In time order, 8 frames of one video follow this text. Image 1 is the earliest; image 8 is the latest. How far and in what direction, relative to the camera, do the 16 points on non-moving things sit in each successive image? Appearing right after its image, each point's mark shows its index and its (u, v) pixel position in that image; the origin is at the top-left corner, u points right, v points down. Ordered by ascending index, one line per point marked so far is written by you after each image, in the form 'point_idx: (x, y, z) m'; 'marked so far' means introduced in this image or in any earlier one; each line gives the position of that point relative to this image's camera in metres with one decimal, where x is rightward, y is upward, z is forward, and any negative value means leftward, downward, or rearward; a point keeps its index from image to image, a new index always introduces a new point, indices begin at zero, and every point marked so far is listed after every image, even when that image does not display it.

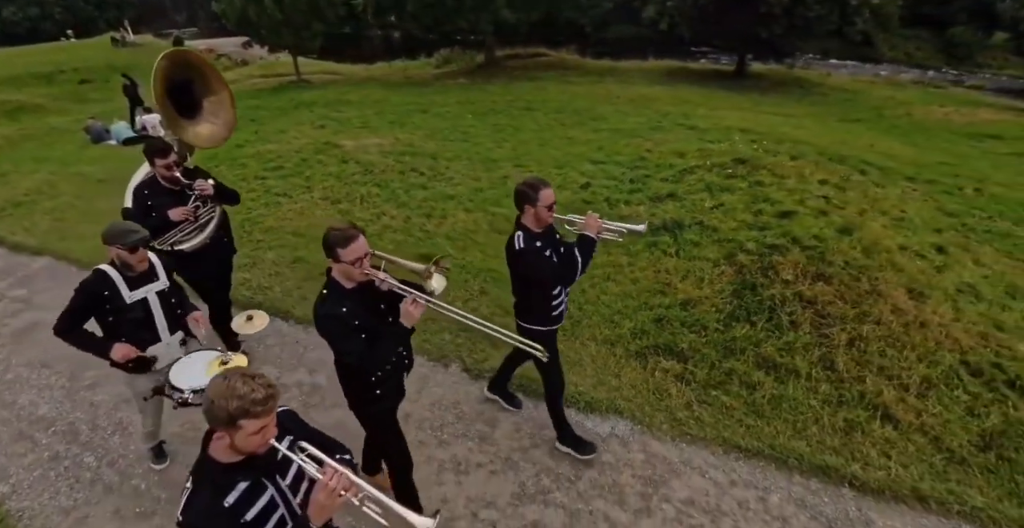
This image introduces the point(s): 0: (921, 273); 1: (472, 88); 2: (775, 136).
0: (+5.0, -0.1, +5.8) m
1: (-1.5, +6.7, +17.8) m
2: (+6.2, +3.0, +11.0) m
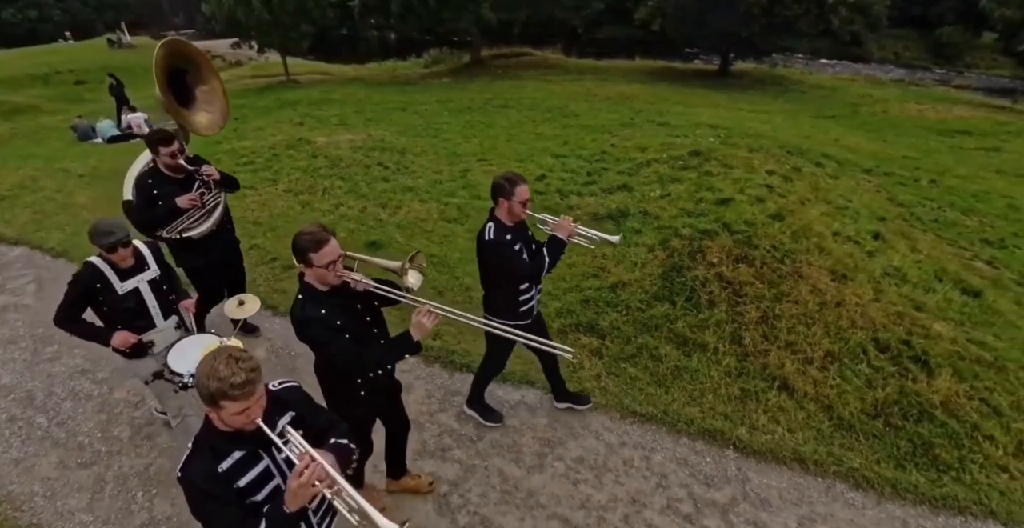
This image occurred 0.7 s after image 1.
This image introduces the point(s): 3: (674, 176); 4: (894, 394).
0: (+4.2, +0.1, +6.0) m
1: (-2.2, +6.9, +18.1) m
2: (+5.5, +3.2, +11.2) m
3: (+2.6, +1.5, +7.9) m
4: (+3.4, -1.2, +4.2) m
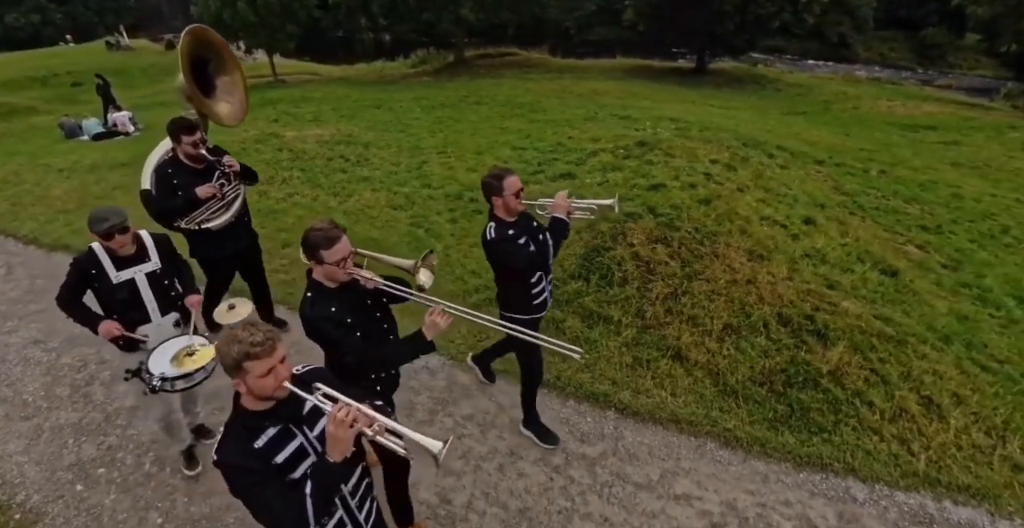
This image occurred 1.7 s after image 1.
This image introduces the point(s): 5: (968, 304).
0: (+3.4, +0.4, +6.1) m
1: (-3.0, +7.0, +18.3) m
2: (+4.6, +3.4, +11.4) m
3: (+1.8, +1.7, +8.1) m
4: (+2.5, -0.9, +4.4) m
5: (+5.6, -0.5, +5.7) m
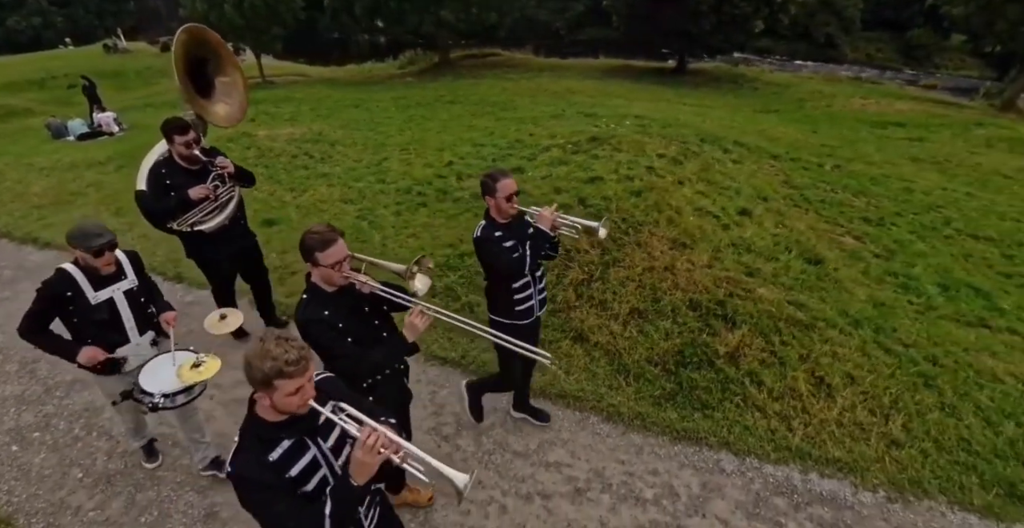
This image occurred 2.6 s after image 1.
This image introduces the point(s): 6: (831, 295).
0: (+2.5, +0.5, +6.3) m
1: (-3.8, +7.1, +18.5) m
2: (+3.8, +3.5, +11.5) m
3: (+0.9, +1.8, +8.2) m
4: (+1.6, -0.8, +4.5) m
5: (+4.7, -0.3, +5.8) m
6: (+3.8, -0.4, +5.6) m
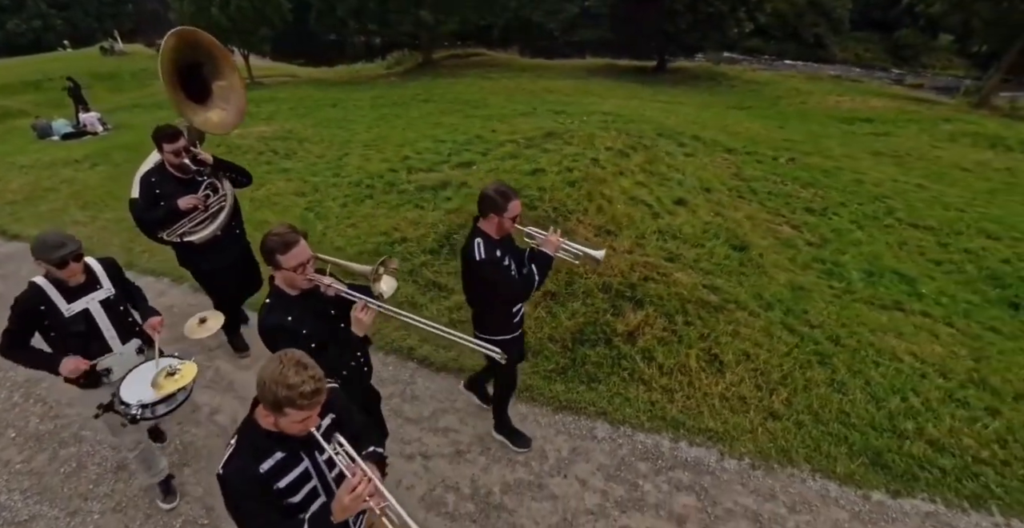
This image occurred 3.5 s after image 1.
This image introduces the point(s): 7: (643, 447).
0: (+1.6, +0.7, +6.4) m
1: (-4.6, +7.2, +18.7) m
2: (+2.9, +3.7, +11.6) m
3: (0.0, +2.0, +8.4) m
4: (+0.7, -0.6, +4.6) m
5: (+3.8, -0.2, +5.9) m
6: (+2.9, -0.2, +5.7) m
7: (+1.0, -1.4, +3.6) m
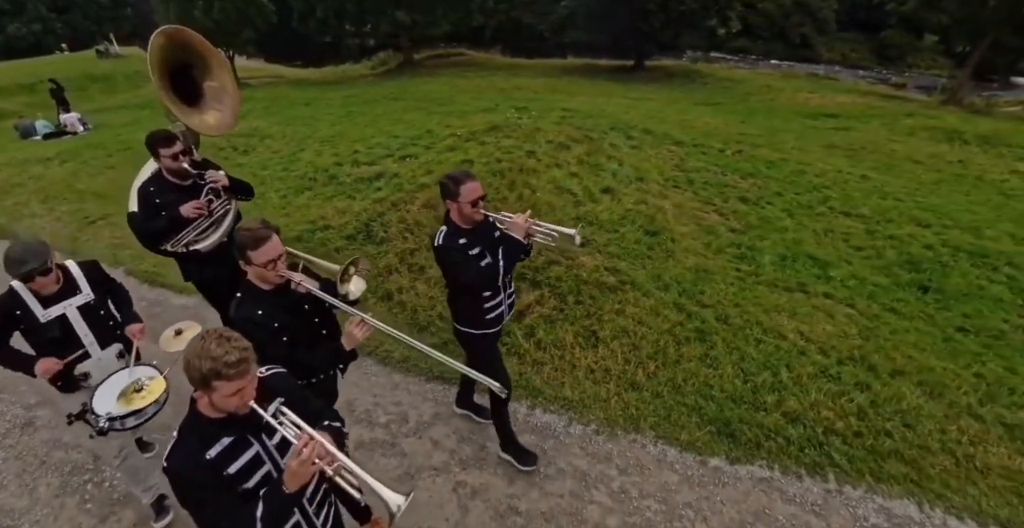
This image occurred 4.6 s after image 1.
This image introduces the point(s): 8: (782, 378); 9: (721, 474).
0: (+0.5, +0.9, +6.5) m
1: (-5.6, +7.3, +18.9) m
2: (+1.9, +3.8, +11.7) m
3: (-1.1, +2.1, +8.5) m
4: (-0.4, -0.4, +4.7) m
5: (+2.7, 0.0, +6.0) m
6: (+1.8, 0.0, +5.7) m
7: (-0.1, -1.2, +3.7) m
8: (+2.4, -1.0, +4.1) m
9: (+1.5, -1.5, +3.3) m
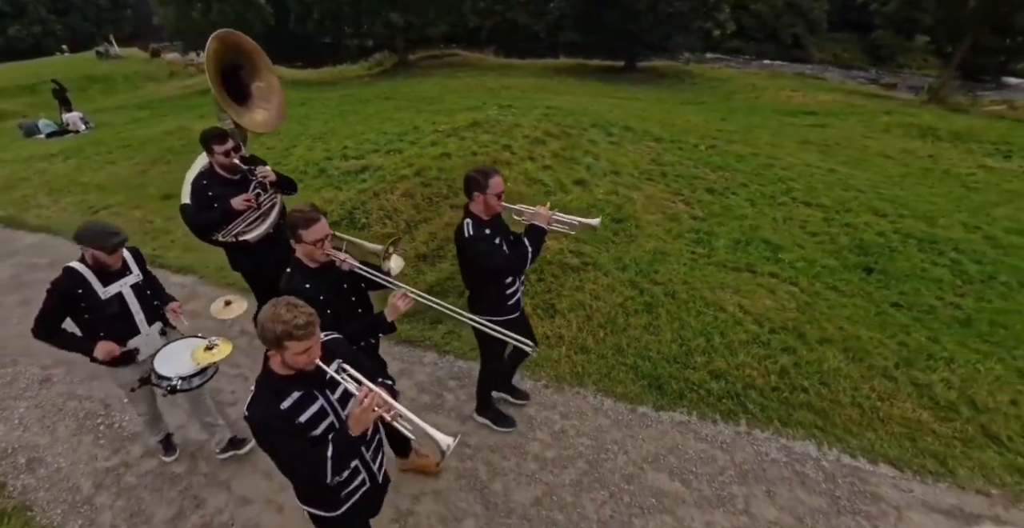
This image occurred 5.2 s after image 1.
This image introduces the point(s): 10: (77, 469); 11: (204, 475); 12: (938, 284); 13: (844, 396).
0: (+0.1, +1.1, +6.9) m
1: (-6.0, +7.5, +19.4) m
2: (+1.5, +4.0, +12.2) m
3: (-1.4, +2.4, +8.9) m
4: (-0.8, -0.2, +5.2) m
5: (+2.3, +0.3, +6.4) m
6: (+1.4, +0.2, +6.2) m
7: (-0.5, -1.0, +4.2) m
8: (+2.0, -0.8, +4.6) m
9: (+1.1, -1.2, +3.7) m
10: (-3.0, -1.4, +3.2) m
11: (-2.0, -1.4, +3.1) m
12: (+5.6, -0.3, +6.2) m
13: (+2.9, -1.1, +4.0) m
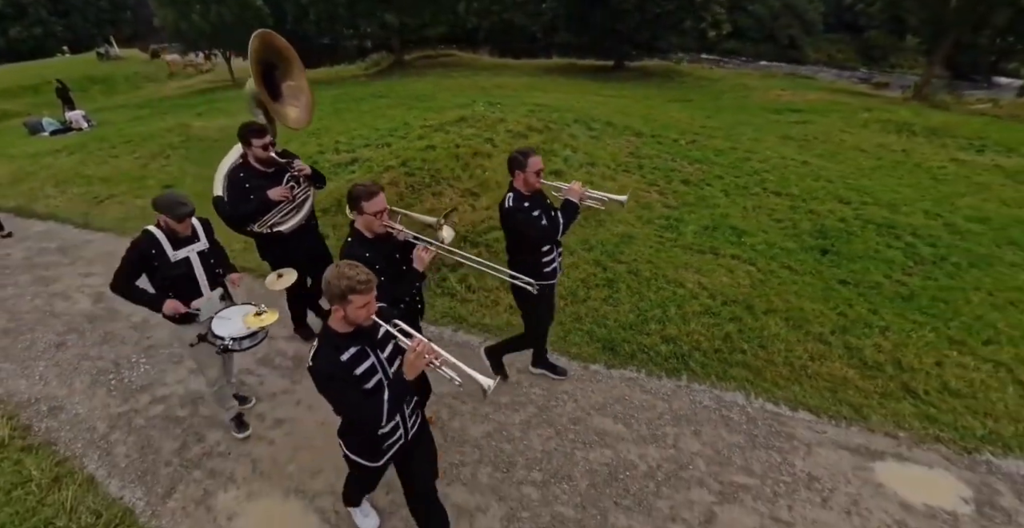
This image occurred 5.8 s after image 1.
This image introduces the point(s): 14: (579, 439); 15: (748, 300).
0: (-0.2, +1.3, +7.4) m
1: (-6.3, +7.7, +19.9) m
2: (+1.2, +4.3, +12.6) m
3: (-1.8, +2.6, +9.4) m
4: (-1.1, +0.1, +5.6) m
5: (+2.0, +0.5, +6.9) m
6: (+1.1, +0.5, +6.6) m
7: (-0.8, -0.7, +4.6) m
8: (+1.7, -0.5, +5.0) m
9: (+0.8, -1.0, +4.2) m
10: (-3.3, -1.2, +3.6) m
11: (-2.3, -1.2, +3.5) m
12: (+5.3, 0.0, +6.6) m
13: (+2.6, -0.9, +4.5) m
14: (+0.5, -1.3, +3.4) m
15: (+2.7, -0.4, +5.4) m
